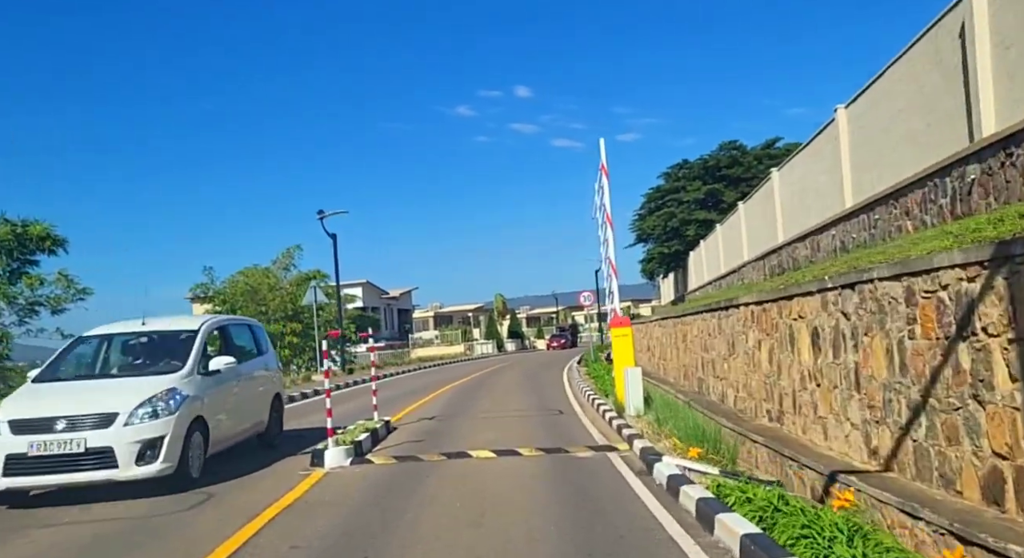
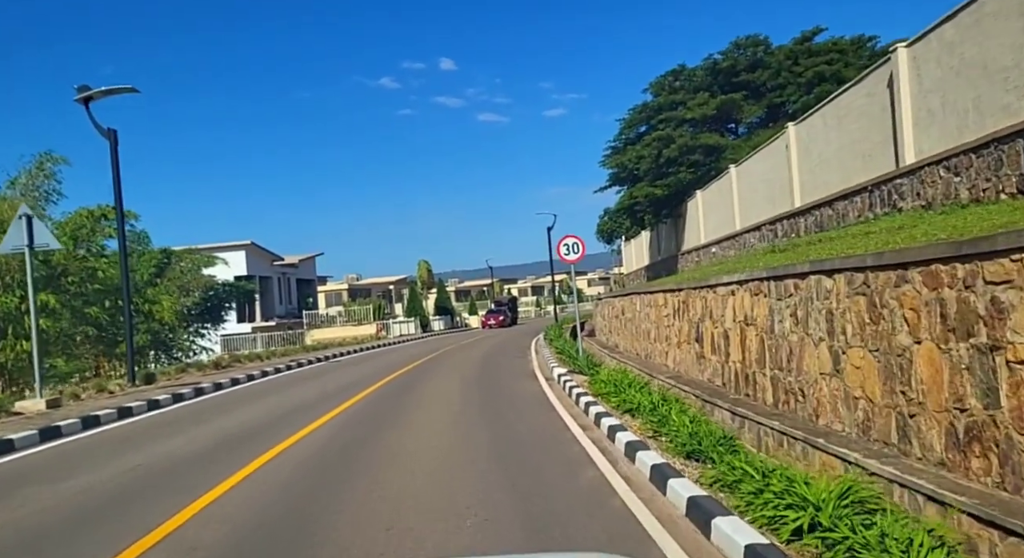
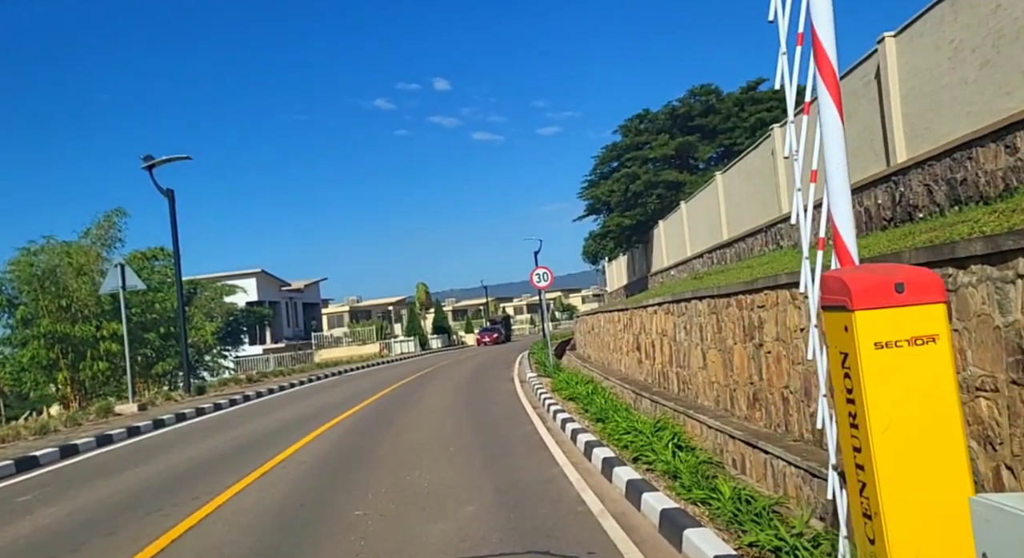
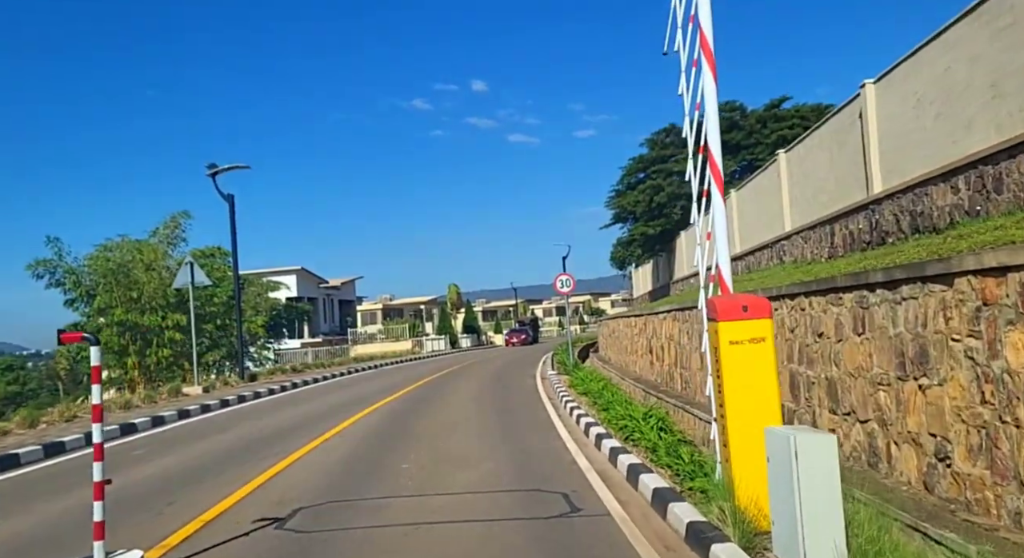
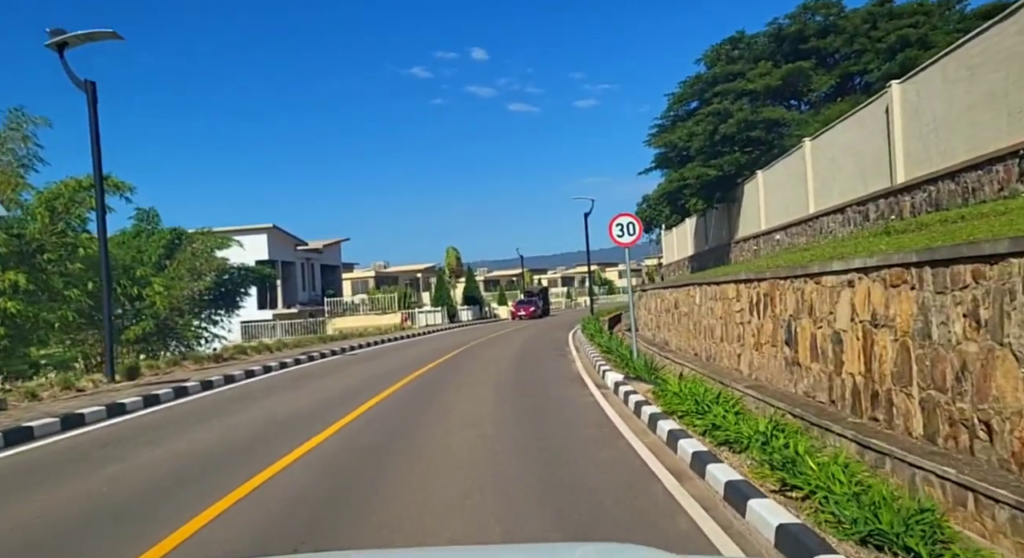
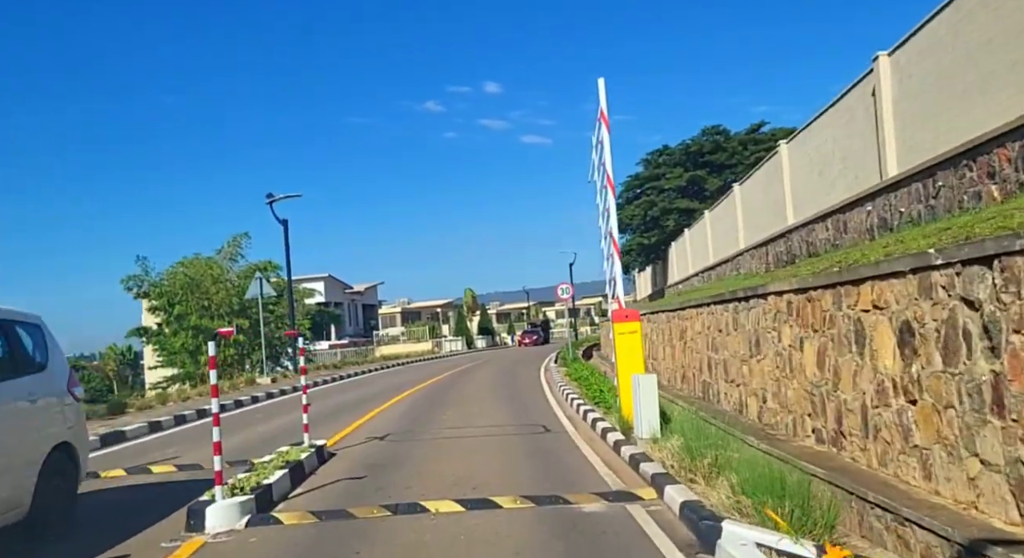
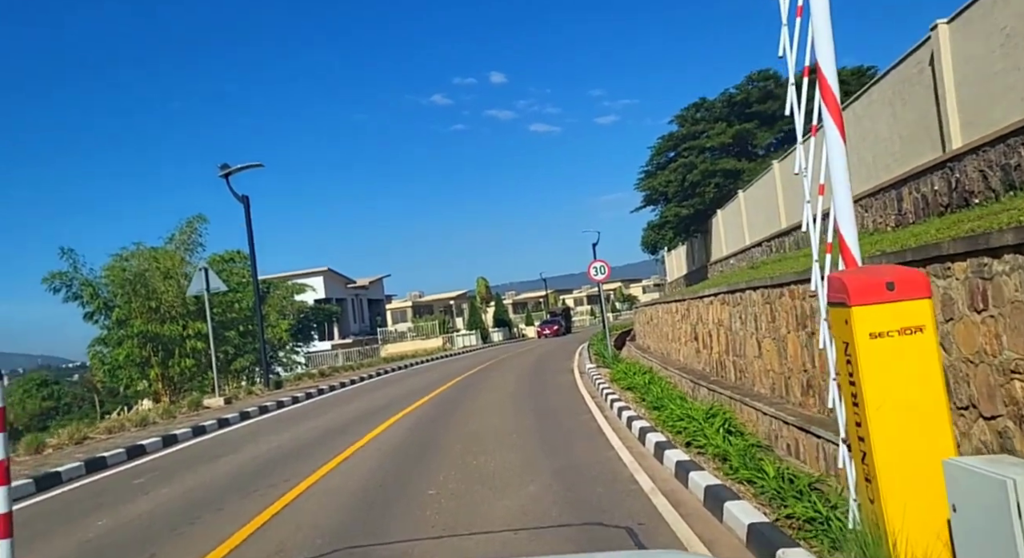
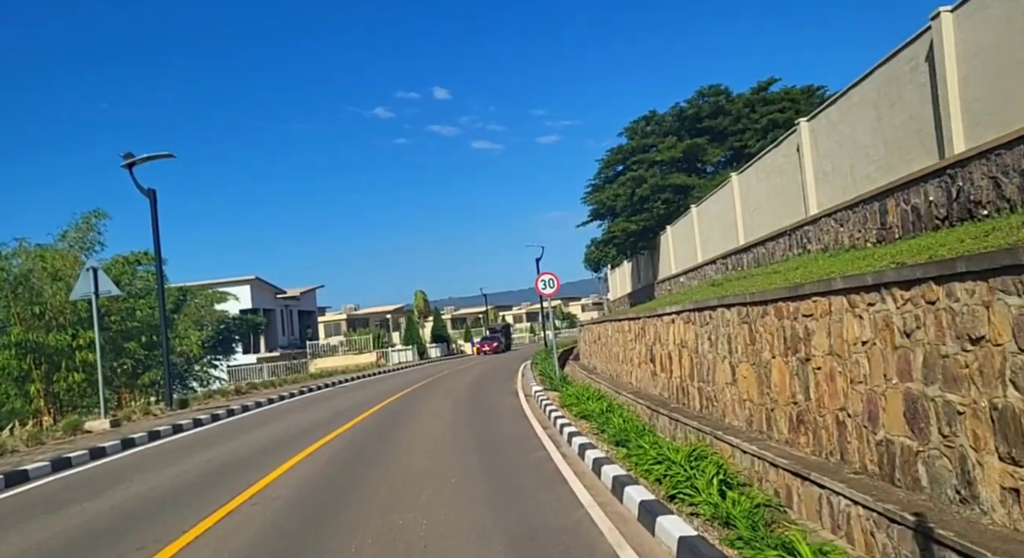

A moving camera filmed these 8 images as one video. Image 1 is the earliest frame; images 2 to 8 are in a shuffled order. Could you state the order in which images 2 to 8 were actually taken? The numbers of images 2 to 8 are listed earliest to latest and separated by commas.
6, 4, 7, 3, 8, 2, 5
